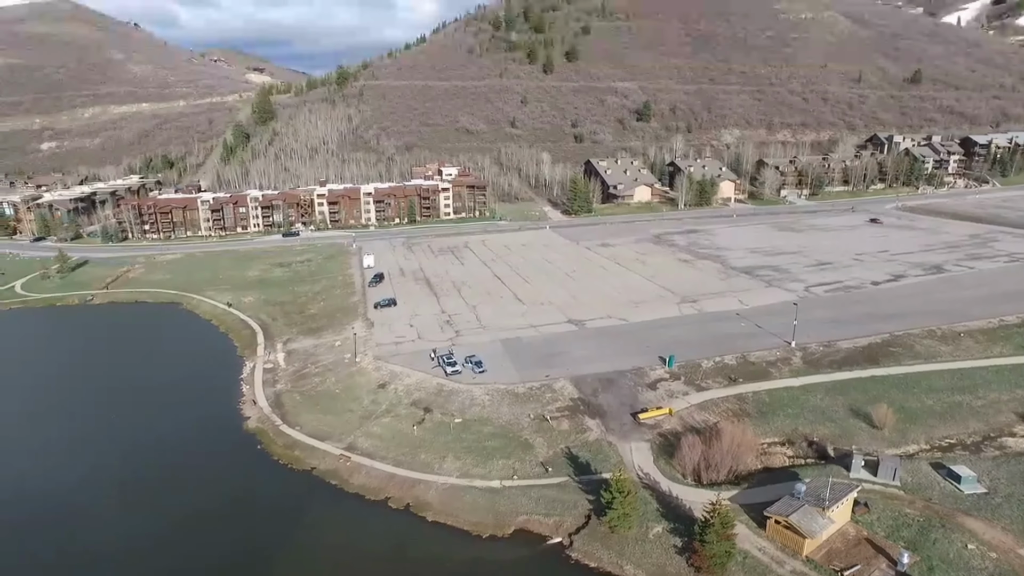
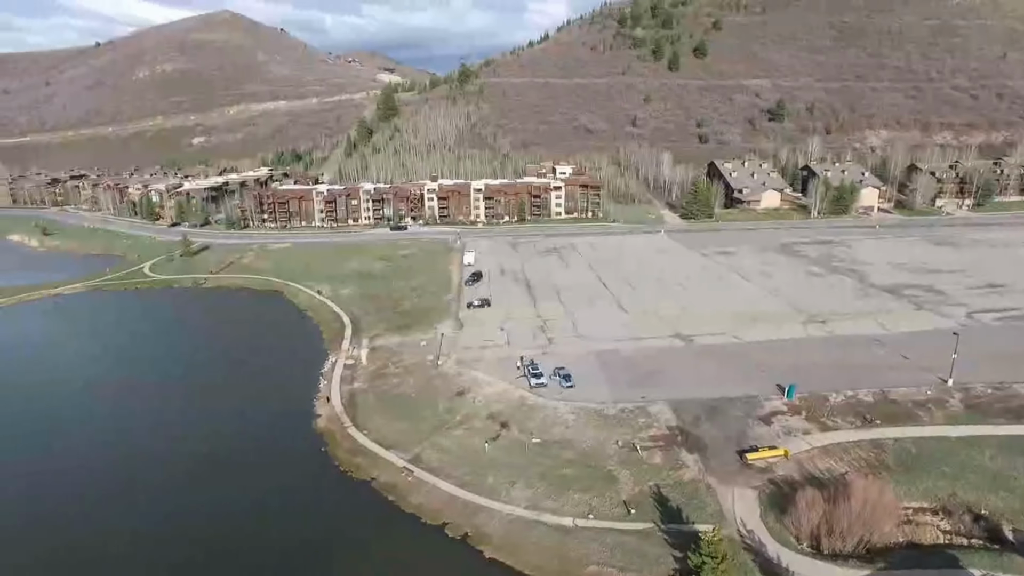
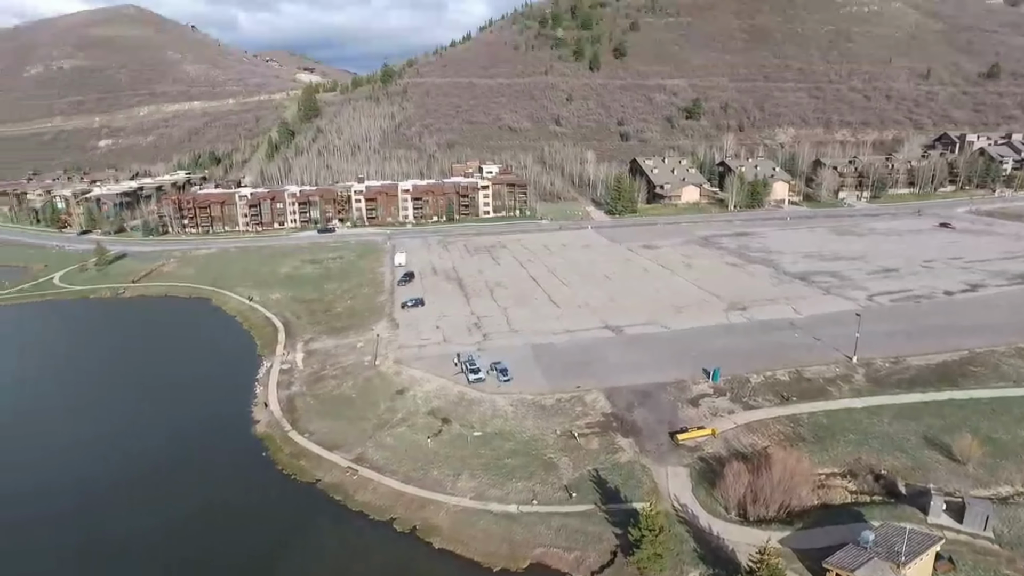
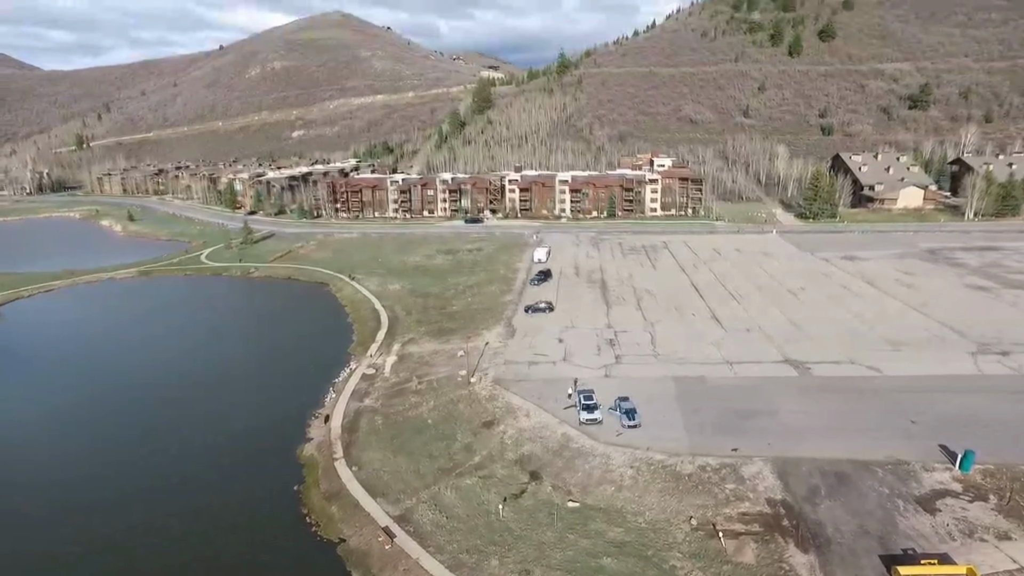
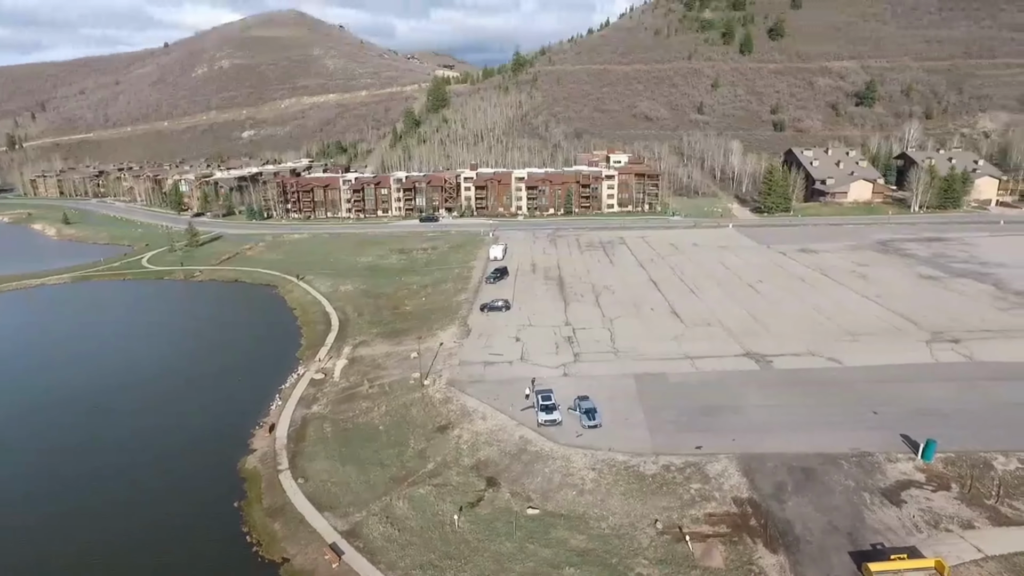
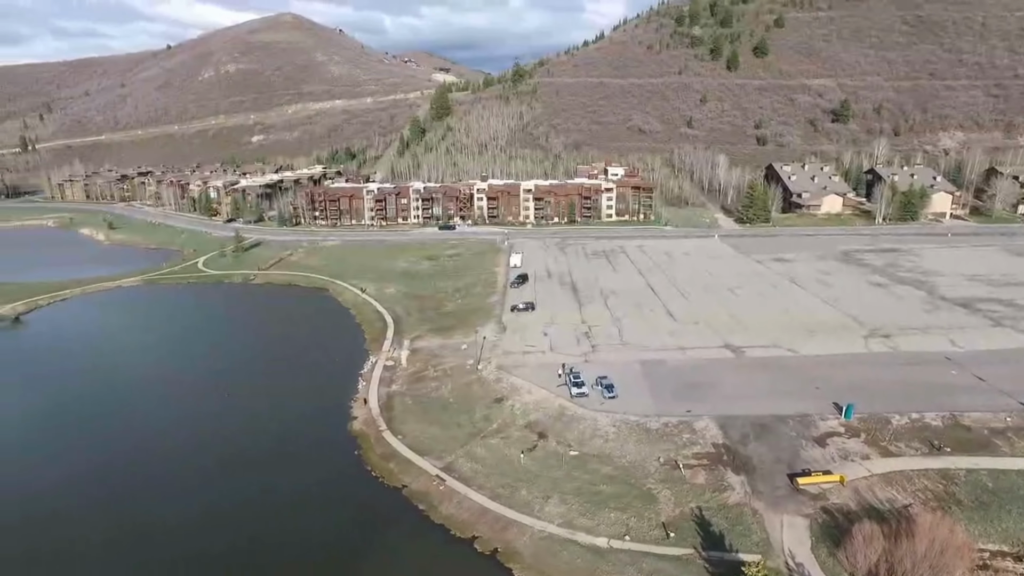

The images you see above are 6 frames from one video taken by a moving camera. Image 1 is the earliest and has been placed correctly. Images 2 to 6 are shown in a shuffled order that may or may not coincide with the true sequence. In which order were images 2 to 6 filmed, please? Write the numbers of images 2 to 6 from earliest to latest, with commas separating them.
3, 2, 6, 4, 5
